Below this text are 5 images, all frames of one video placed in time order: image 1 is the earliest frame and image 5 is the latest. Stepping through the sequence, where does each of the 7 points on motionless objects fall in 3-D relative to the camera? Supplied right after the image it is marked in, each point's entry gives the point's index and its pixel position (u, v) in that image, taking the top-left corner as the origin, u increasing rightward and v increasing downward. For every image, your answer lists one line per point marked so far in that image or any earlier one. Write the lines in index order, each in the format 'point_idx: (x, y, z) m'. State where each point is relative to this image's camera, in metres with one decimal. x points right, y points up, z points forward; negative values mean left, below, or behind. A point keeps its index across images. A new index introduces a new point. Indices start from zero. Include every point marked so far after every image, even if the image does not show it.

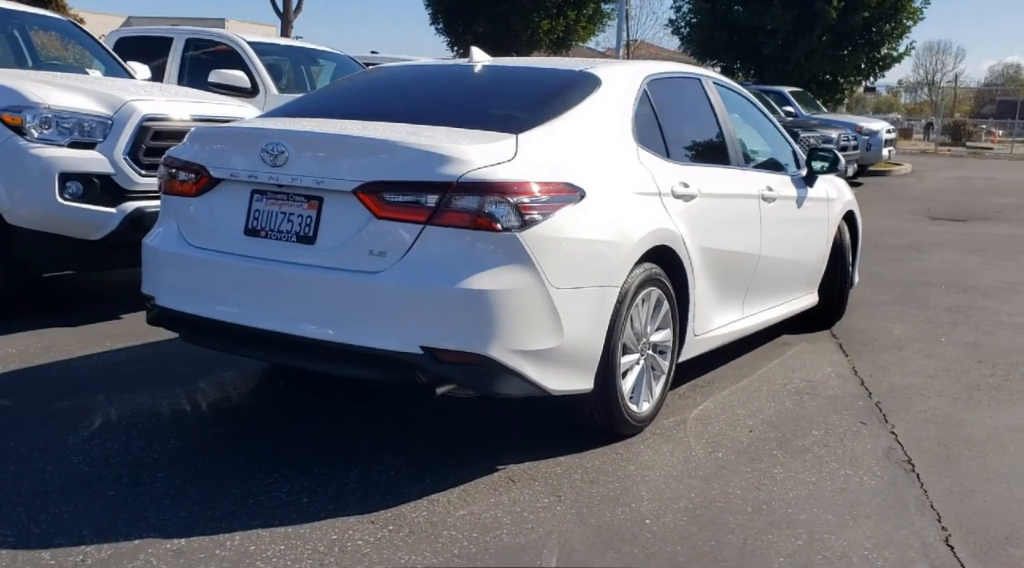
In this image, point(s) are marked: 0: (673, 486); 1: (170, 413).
0: (+0.6, -0.8, +3.9) m
1: (-1.6, -0.6, +4.5) m
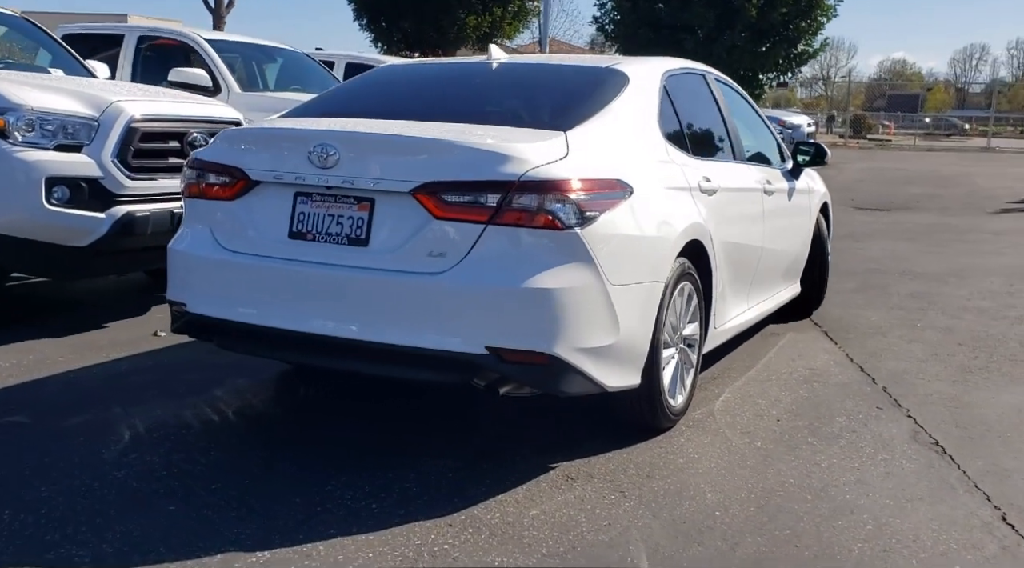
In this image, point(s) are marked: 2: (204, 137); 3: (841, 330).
0: (+0.9, -0.8, +3.9) m
1: (-1.4, -0.6, +4.4) m
2: (-2.0, +1.0, +6.4) m
3: (+2.4, -0.3, +7.0) m
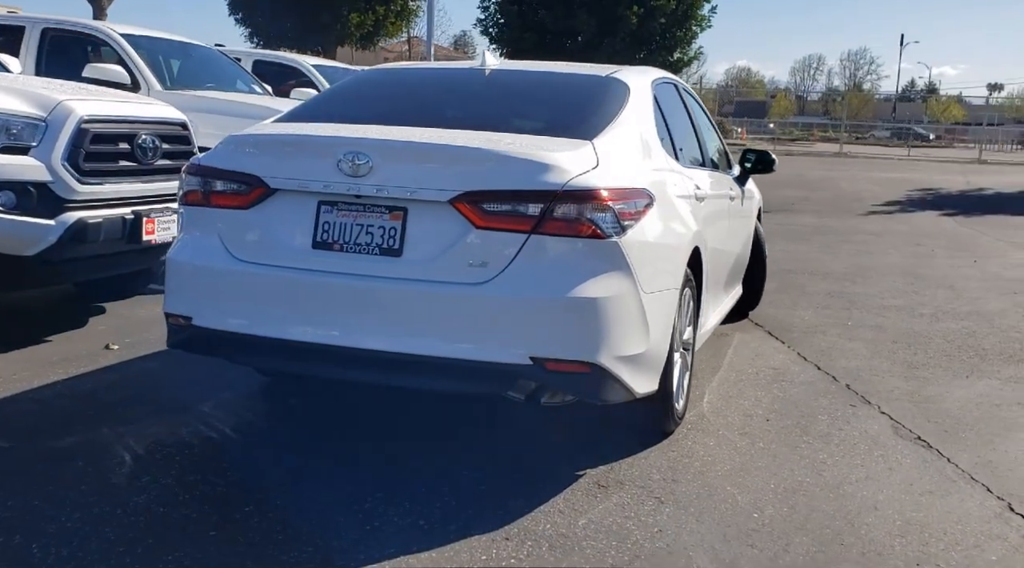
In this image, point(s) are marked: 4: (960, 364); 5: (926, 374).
0: (+1.0, -0.8, +4.0) m
1: (-1.3, -0.7, +4.2) m
2: (-2.2, +0.9, +6.1) m
3: (+2.0, -0.3, +7.3) m
4: (+2.9, -0.5, +6.3) m
5: (+2.5, -0.6, +6.0) m
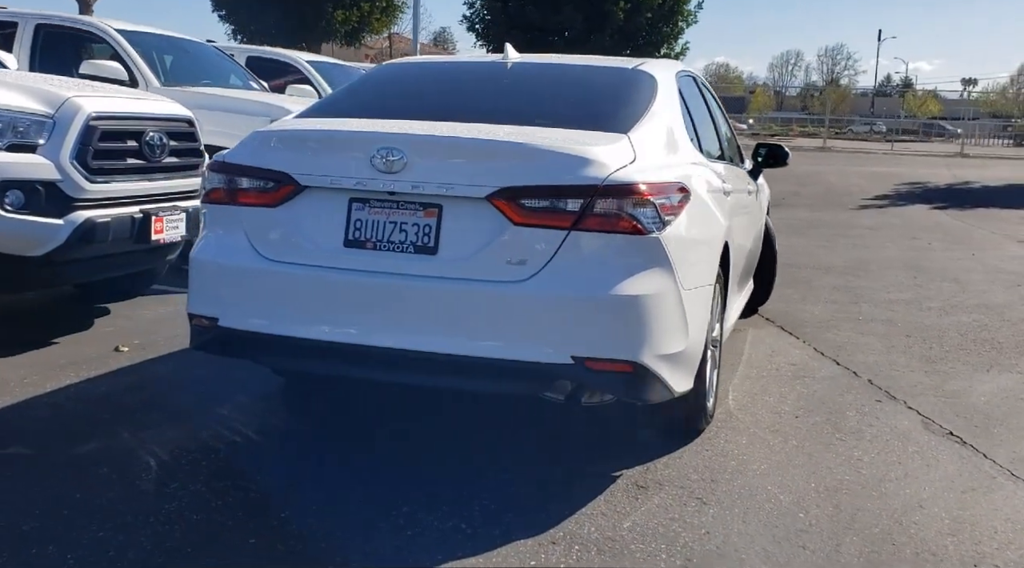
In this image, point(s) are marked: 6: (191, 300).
0: (+1.1, -0.8, +4.0) m
1: (-1.2, -0.7, +4.1) m
2: (-2.1, +0.9, +5.9) m
3: (+2.1, -0.3, +7.2) m
4: (+3.0, -0.5, +6.3) m
5: (+2.6, -0.5, +6.0) m
6: (-1.3, -0.1, +4.0) m
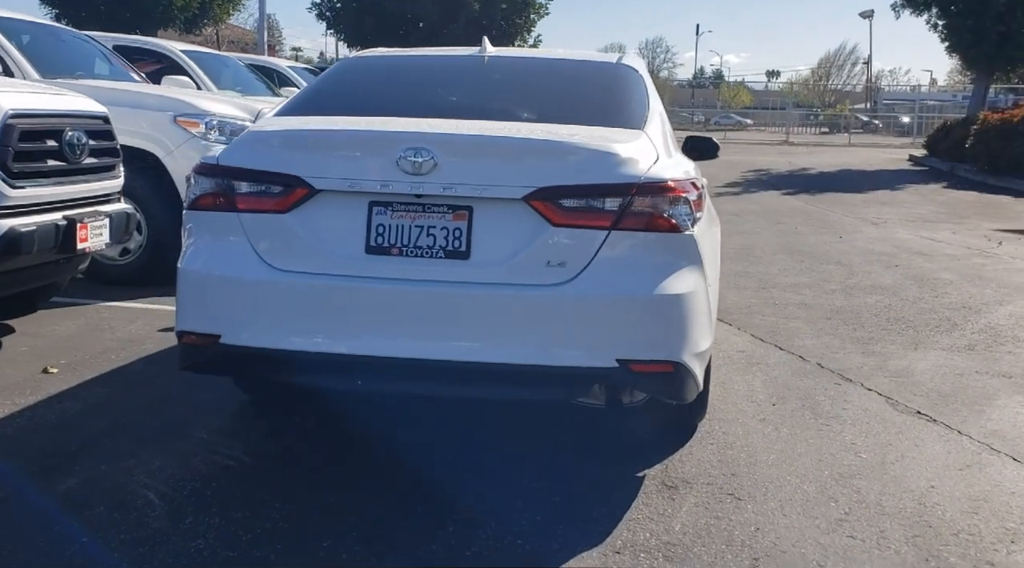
0: (+1.2, -0.7, +4.0) m
1: (-1.1, -0.7, +3.7) m
2: (-2.4, +0.8, +5.4) m
3: (+1.6, -0.2, +7.4) m
4: (+2.6, -0.4, +6.6) m
5: (+2.3, -0.4, +6.3) m
6: (-1.3, -0.1, +3.7) m
